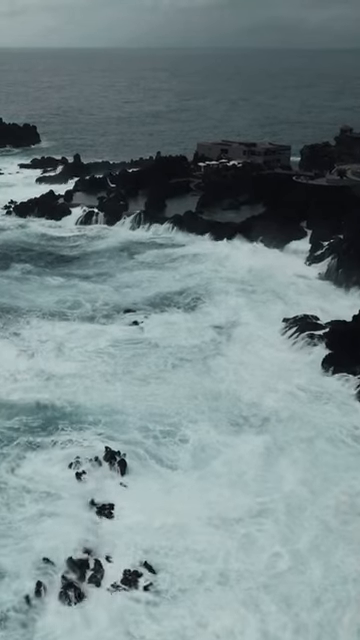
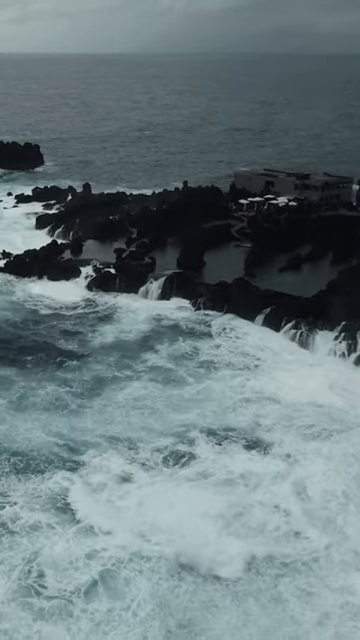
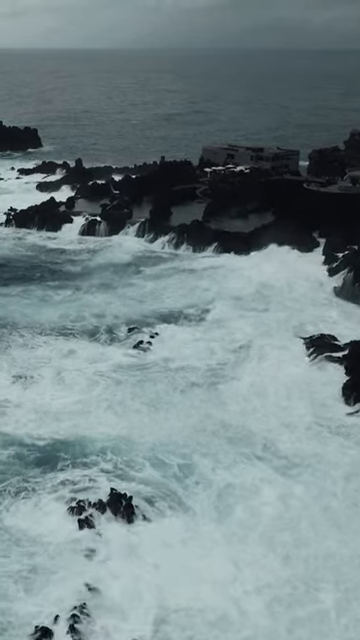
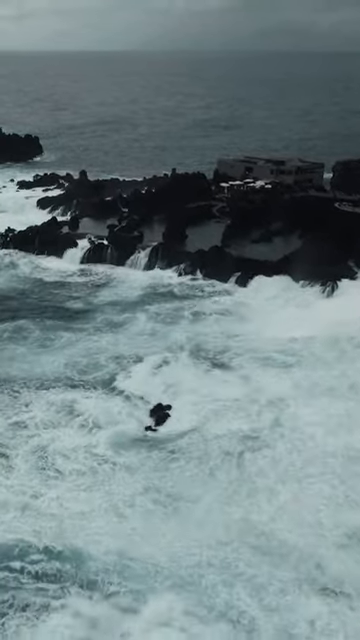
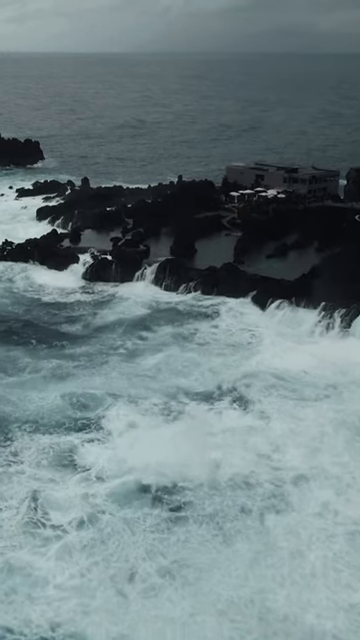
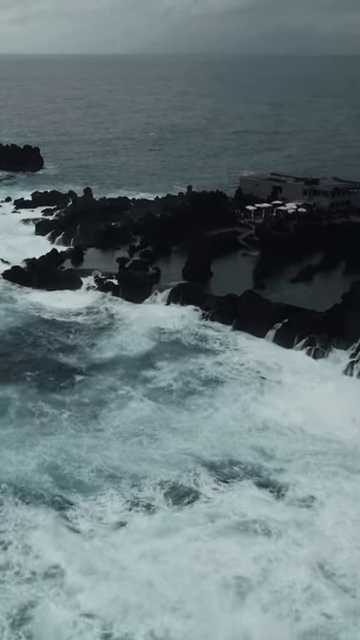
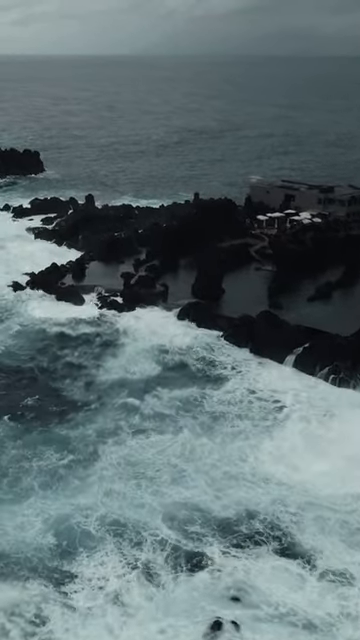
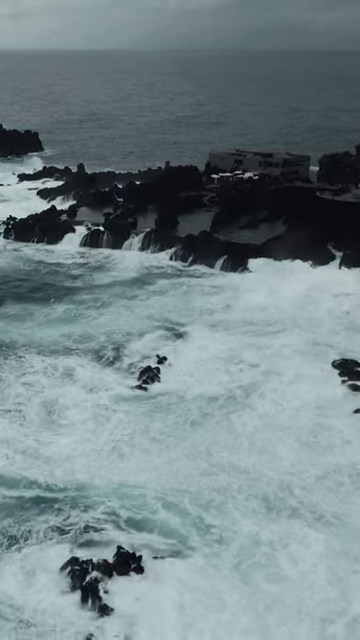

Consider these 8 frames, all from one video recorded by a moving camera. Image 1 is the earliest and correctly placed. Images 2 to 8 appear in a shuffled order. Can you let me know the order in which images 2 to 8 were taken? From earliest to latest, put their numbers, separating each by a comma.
3, 8, 4, 5, 2, 6, 7
